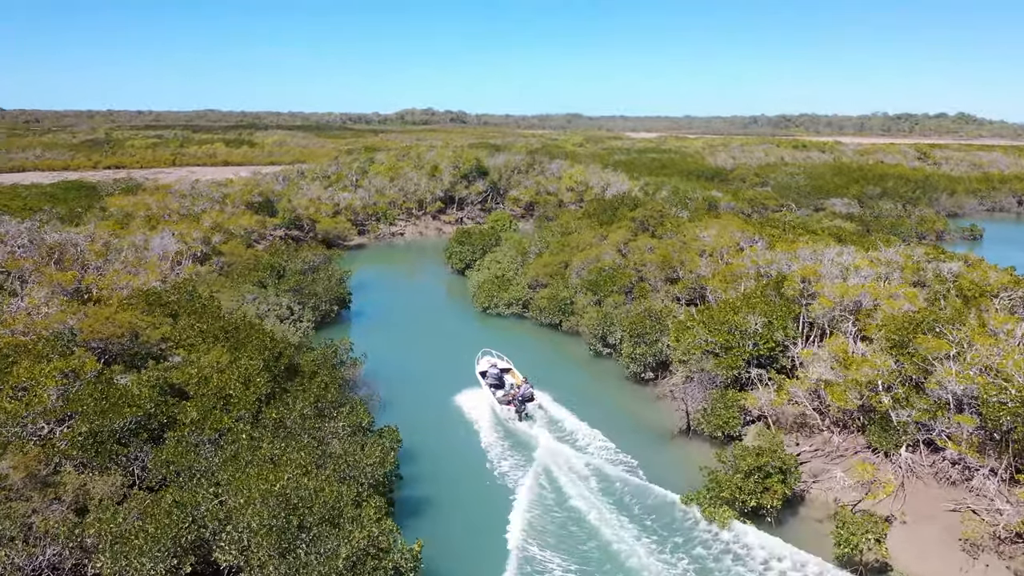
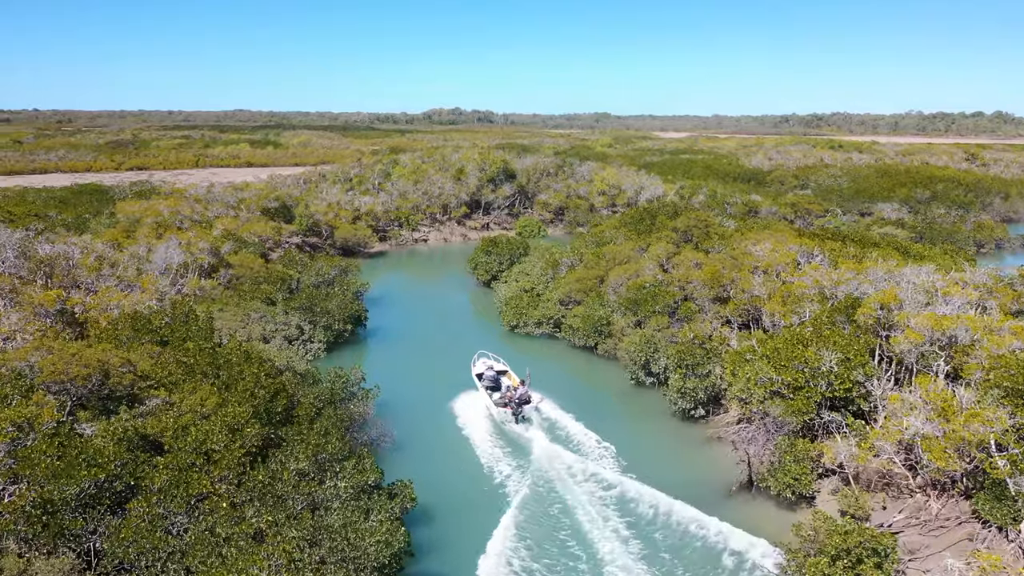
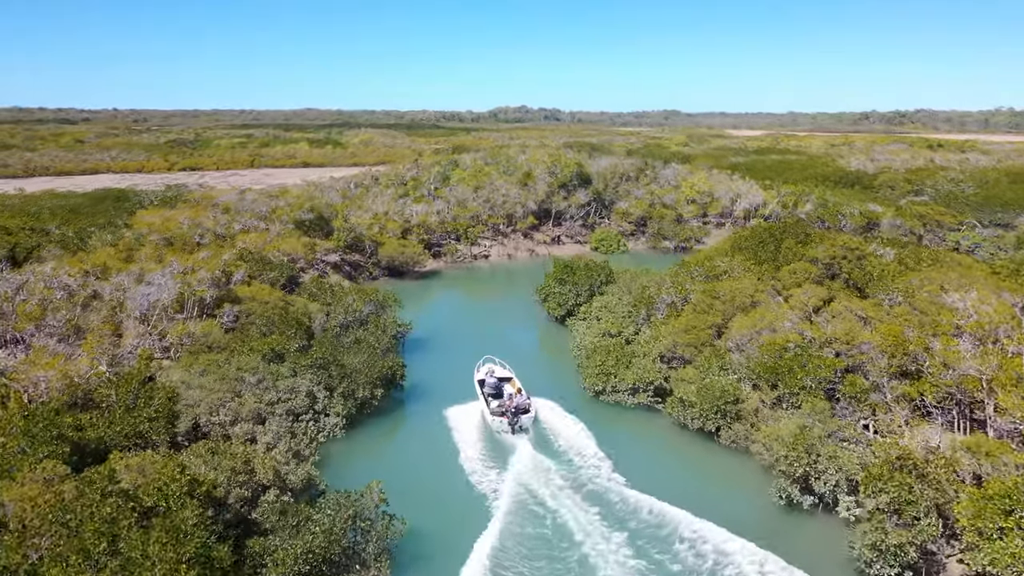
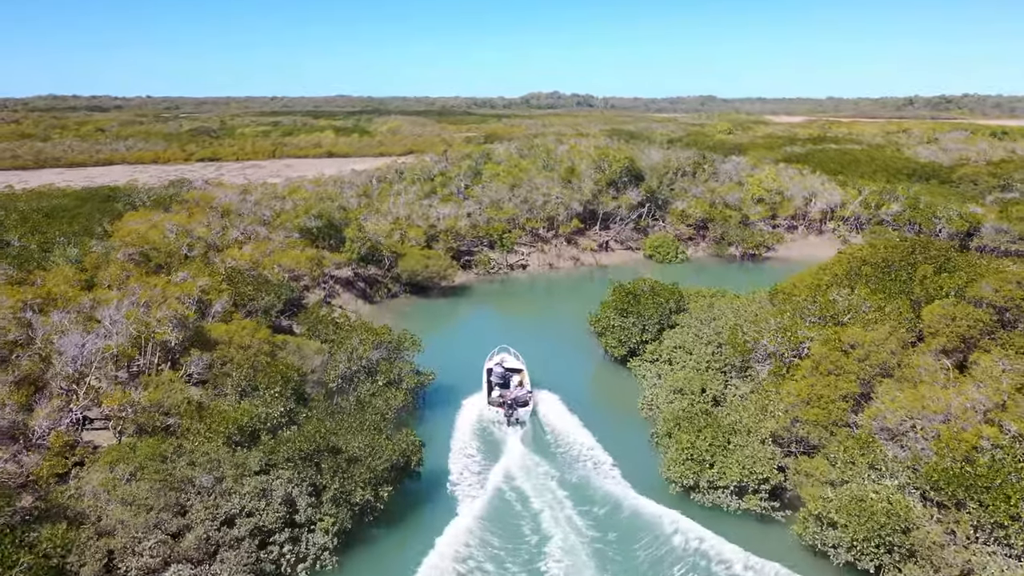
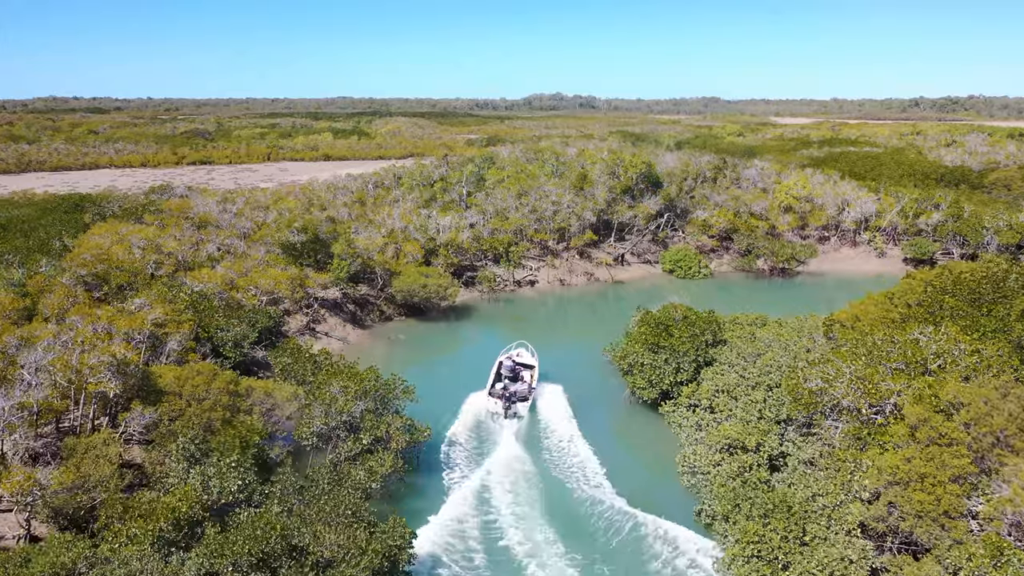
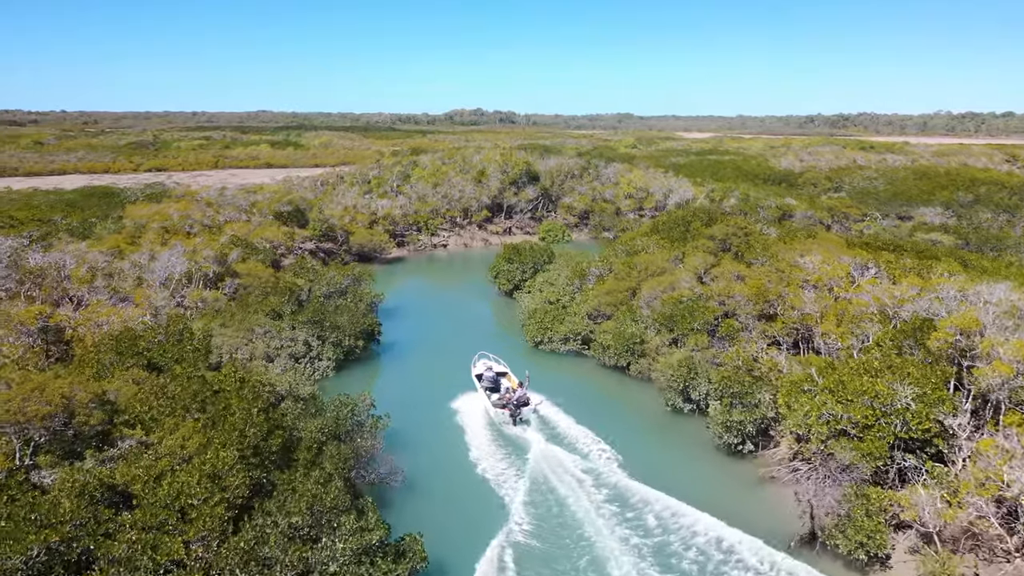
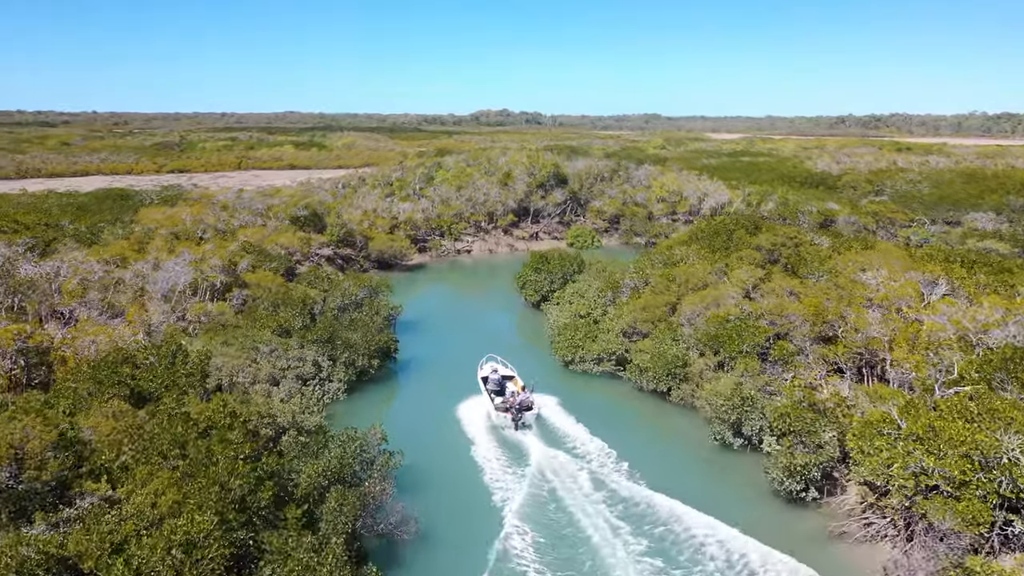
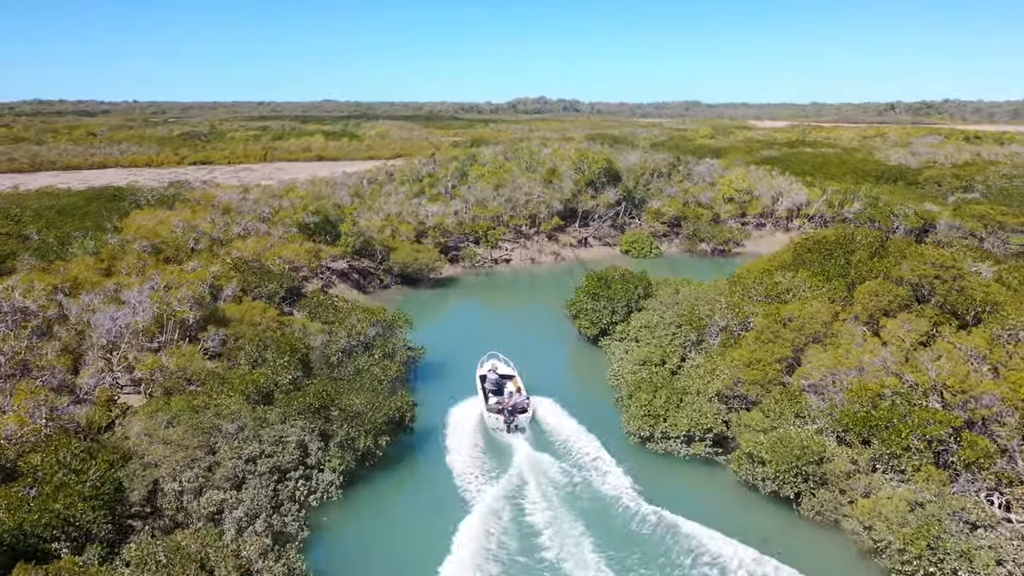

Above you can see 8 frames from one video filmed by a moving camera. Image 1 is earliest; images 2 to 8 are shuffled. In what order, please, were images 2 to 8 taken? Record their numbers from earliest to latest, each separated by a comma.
2, 6, 7, 3, 8, 4, 5
